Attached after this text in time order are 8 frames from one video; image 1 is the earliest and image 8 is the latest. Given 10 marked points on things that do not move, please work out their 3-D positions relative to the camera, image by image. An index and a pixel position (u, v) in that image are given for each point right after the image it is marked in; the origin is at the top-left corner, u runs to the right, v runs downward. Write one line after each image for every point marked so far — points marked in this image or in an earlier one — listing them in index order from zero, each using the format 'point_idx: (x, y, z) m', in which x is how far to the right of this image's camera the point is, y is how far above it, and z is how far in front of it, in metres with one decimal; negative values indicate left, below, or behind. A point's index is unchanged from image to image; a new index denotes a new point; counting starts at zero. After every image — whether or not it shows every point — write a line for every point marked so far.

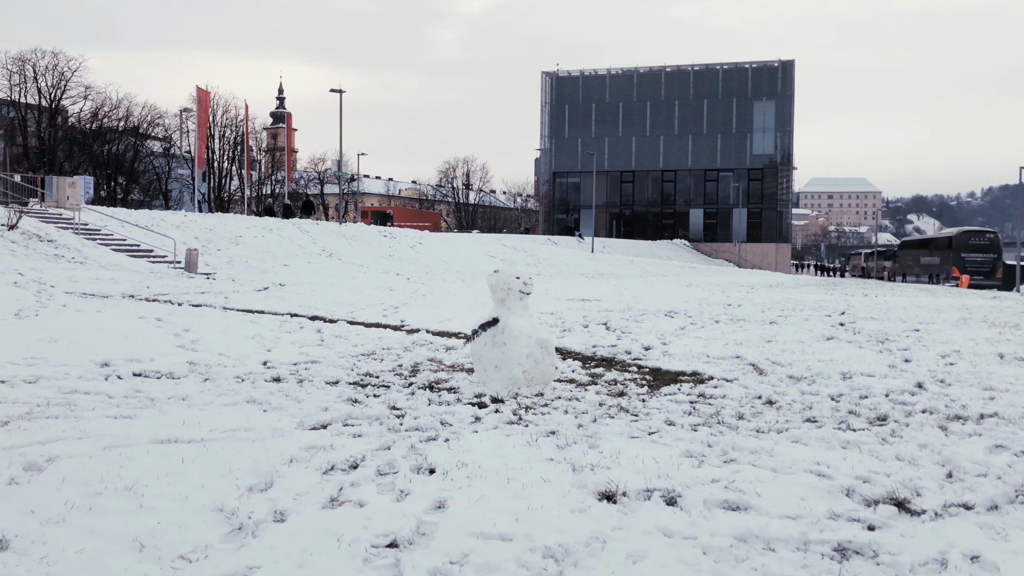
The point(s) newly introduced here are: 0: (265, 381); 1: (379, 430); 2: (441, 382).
0: (-2.7, -1.0, +9.4) m
1: (-1.1, -1.1, +6.9) m
2: (-0.8, -1.1, +9.7) m
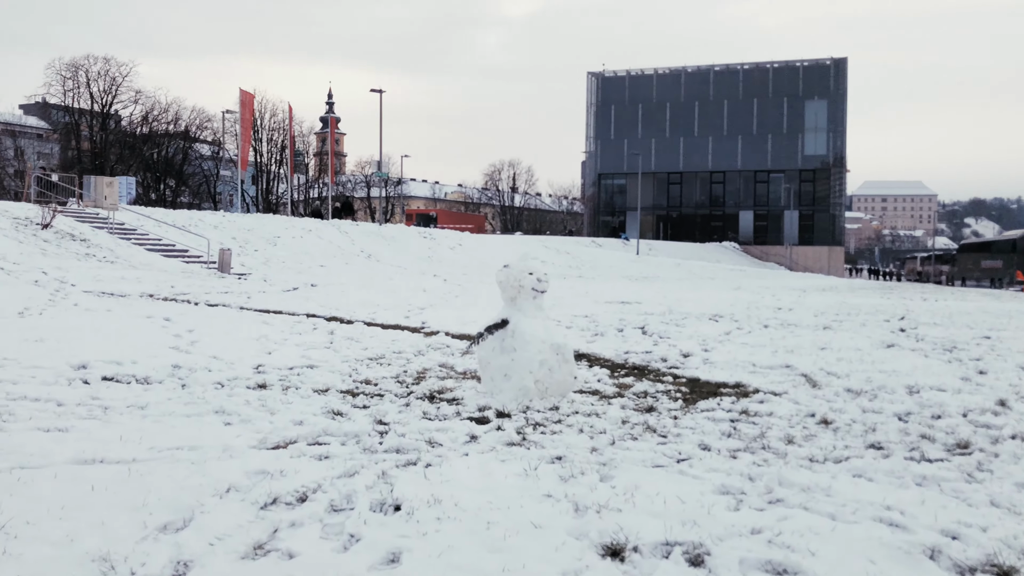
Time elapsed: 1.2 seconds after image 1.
0: (-2.6, -1.0, +8.3) m
1: (-1.1, -1.1, +5.8) m
2: (-0.7, -1.0, +8.5) m
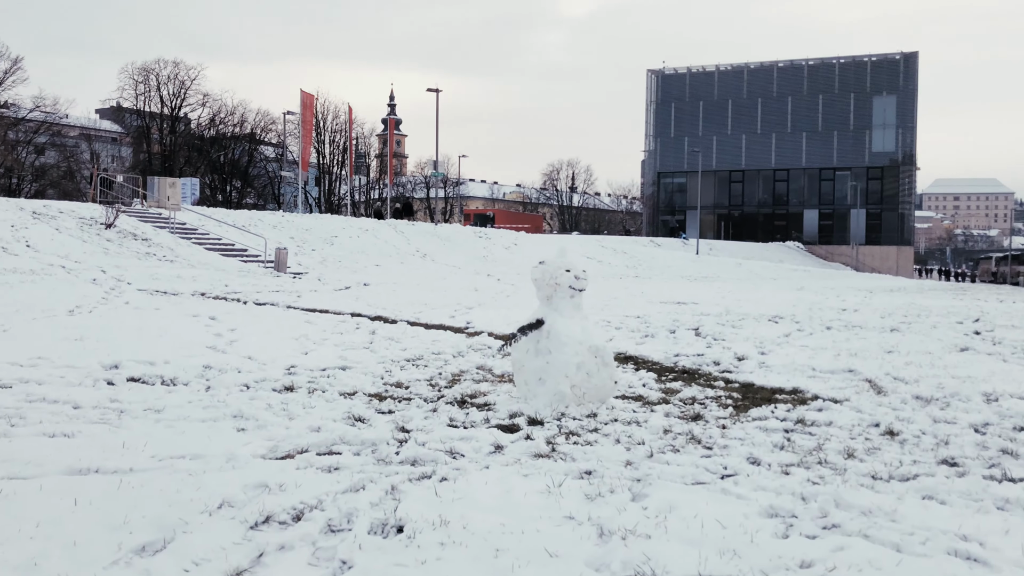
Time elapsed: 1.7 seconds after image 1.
0: (-2.2, -0.9, +8.0) m
1: (-0.9, -1.1, +5.4) m
2: (-0.3, -1.0, +8.1) m
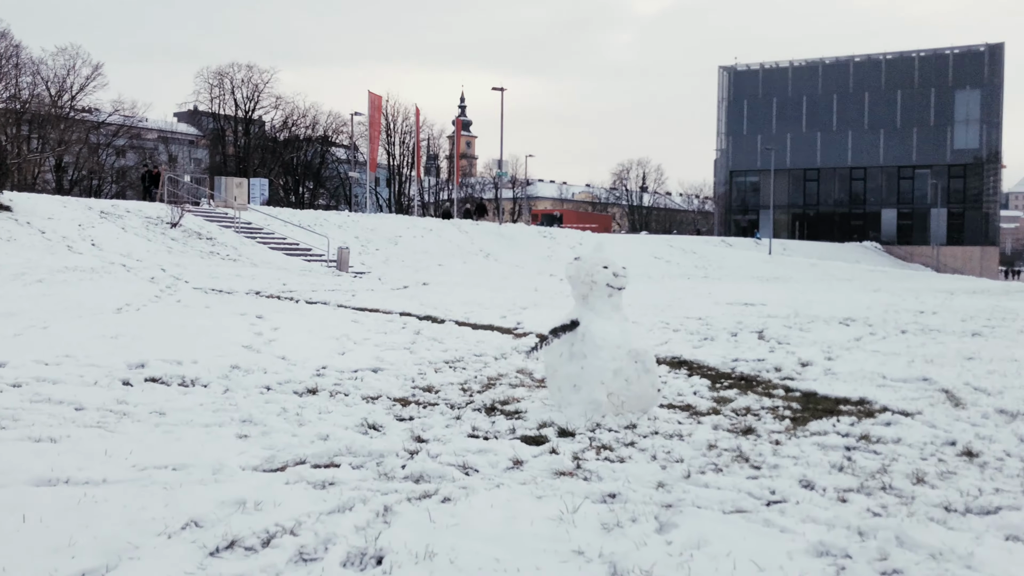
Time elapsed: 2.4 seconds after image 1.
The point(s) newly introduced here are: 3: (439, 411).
0: (-1.9, -0.9, +7.6) m
1: (-0.8, -1.1, +4.8) m
2: (0.0, -1.0, +7.5) m
3: (-0.6, -1.0, +7.0) m
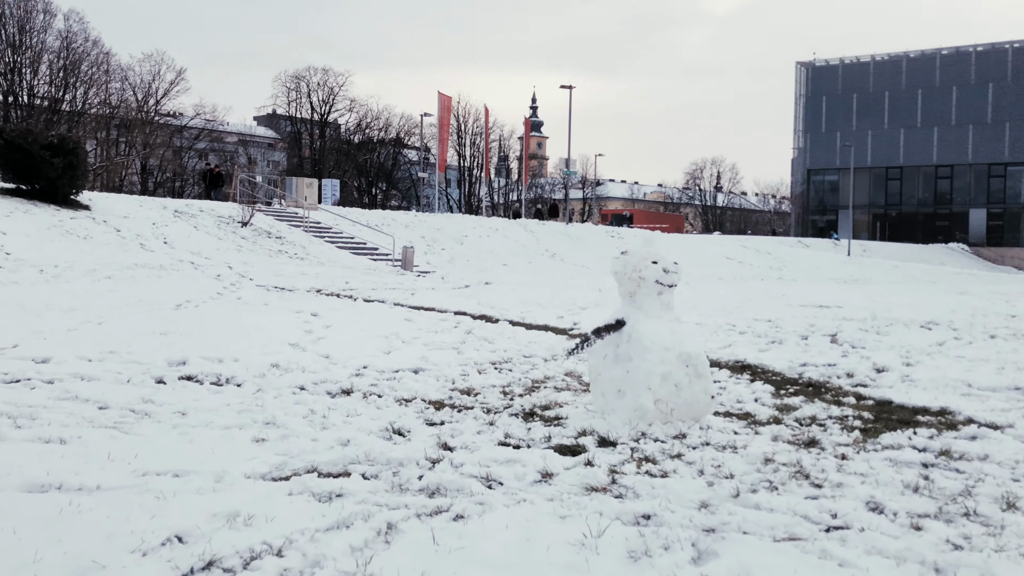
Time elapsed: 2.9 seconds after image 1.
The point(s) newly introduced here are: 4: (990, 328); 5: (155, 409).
0: (-1.6, -0.9, +7.3) m
1: (-0.7, -1.0, +4.4) m
2: (+0.3, -1.0, +7.0) m
3: (-0.3, -1.0, +6.6) m
4: (+7.6, -0.6, +13.9) m
5: (-2.6, -0.9, +6.3) m
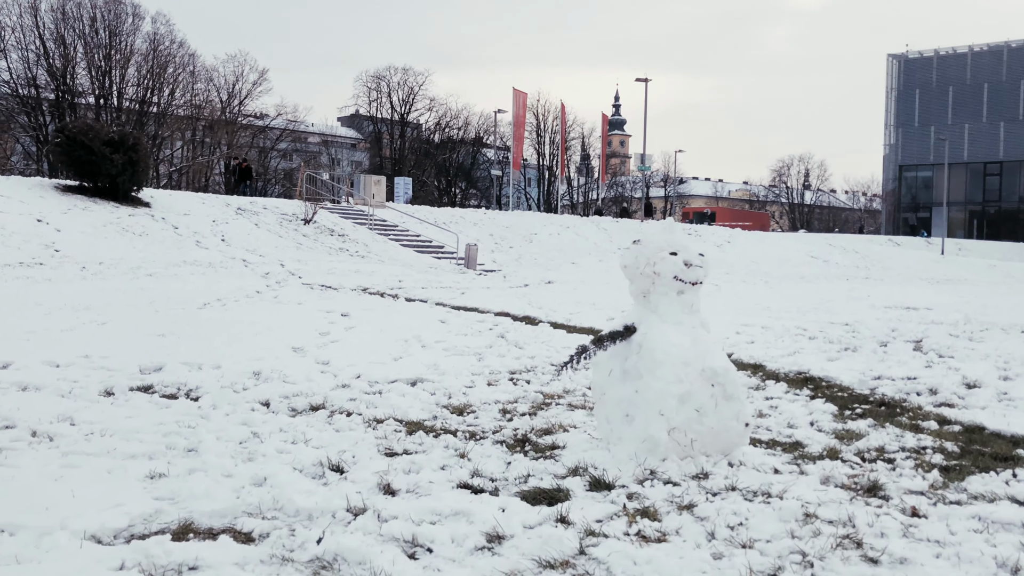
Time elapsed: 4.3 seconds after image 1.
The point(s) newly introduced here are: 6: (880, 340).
0: (-1.6, -0.9, +6.2) m
1: (-1.0, -1.0, +3.3) m
2: (+0.3, -1.0, +5.7) m
3: (-0.4, -1.0, +5.3) m
4: (+8.2, -0.6, +11.9) m
5: (-2.7, -0.9, +5.3) m
6: (+4.9, -0.7, +11.5) m
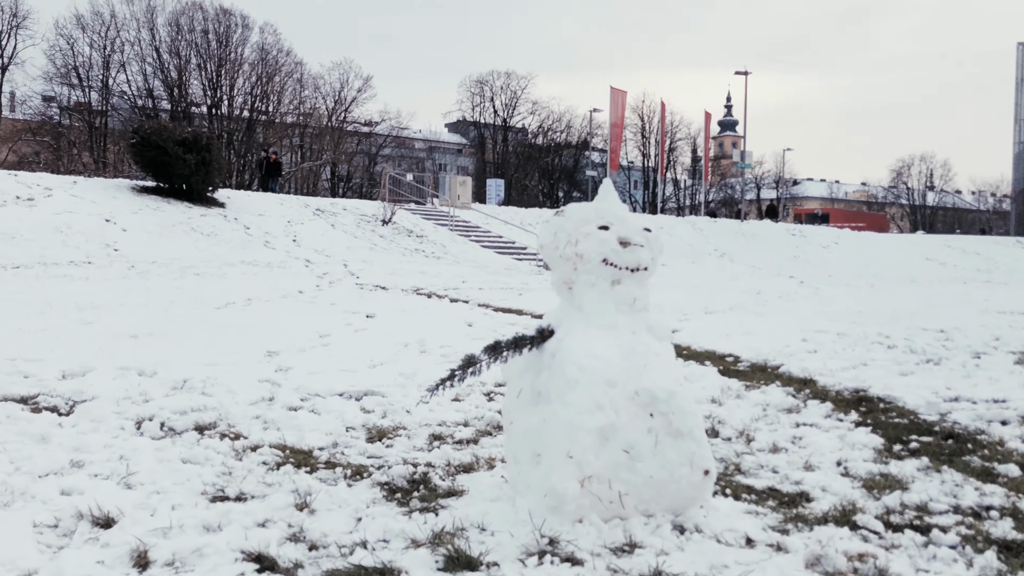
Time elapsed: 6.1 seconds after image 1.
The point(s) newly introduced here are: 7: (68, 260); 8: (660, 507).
0: (-2.0, -0.8, +5.0) m
1: (-1.8, -0.9, +2.0) m
2: (-0.2, -0.9, +4.3) m
3: (-0.9, -0.9, +4.0) m
4: (+8.4, -0.7, +9.4) m
5: (-3.2, -0.8, +4.2) m
6: (+5.1, -0.7, +9.5) m
7: (-9.3, +0.6, +18.2) m
8: (+0.6, -0.9, +3.5) m
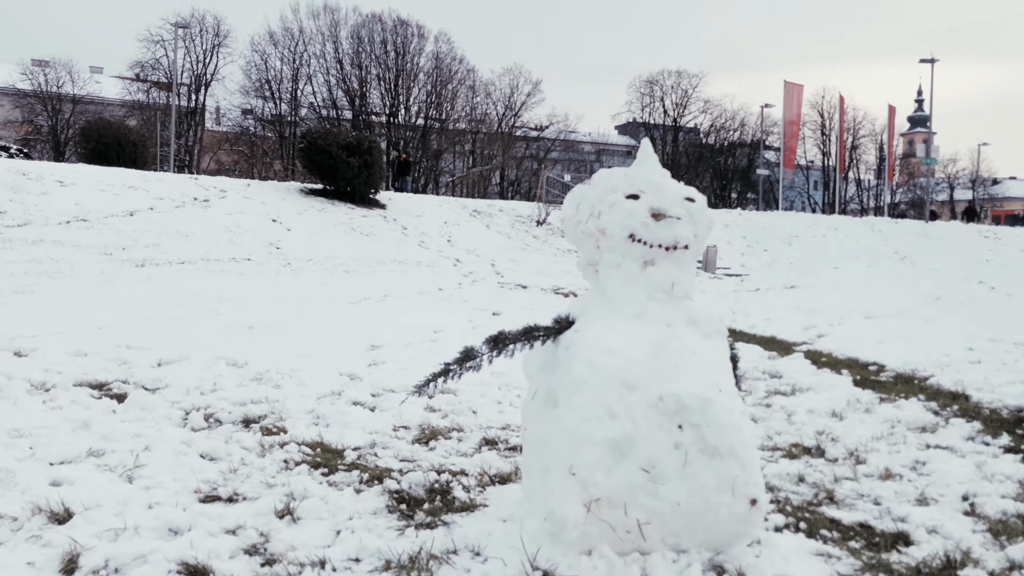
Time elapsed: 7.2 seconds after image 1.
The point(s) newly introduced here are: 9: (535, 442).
0: (-1.7, -0.7, +4.8) m
1: (-2.1, -0.9, +1.8) m
2: (-0.1, -0.9, +3.8) m
3: (-0.8, -0.8, +3.6) m
4: (+9.4, -0.7, +7.1) m
5: (-3.0, -0.7, +4.2) m
6: (+6.1, -0.7, +7.8) m
7: (-6.2, +0.7, +19.2) m
8: (+0.6, -0.8, +2.8) m
9: (+0.1, -0.6, +3.0) m
